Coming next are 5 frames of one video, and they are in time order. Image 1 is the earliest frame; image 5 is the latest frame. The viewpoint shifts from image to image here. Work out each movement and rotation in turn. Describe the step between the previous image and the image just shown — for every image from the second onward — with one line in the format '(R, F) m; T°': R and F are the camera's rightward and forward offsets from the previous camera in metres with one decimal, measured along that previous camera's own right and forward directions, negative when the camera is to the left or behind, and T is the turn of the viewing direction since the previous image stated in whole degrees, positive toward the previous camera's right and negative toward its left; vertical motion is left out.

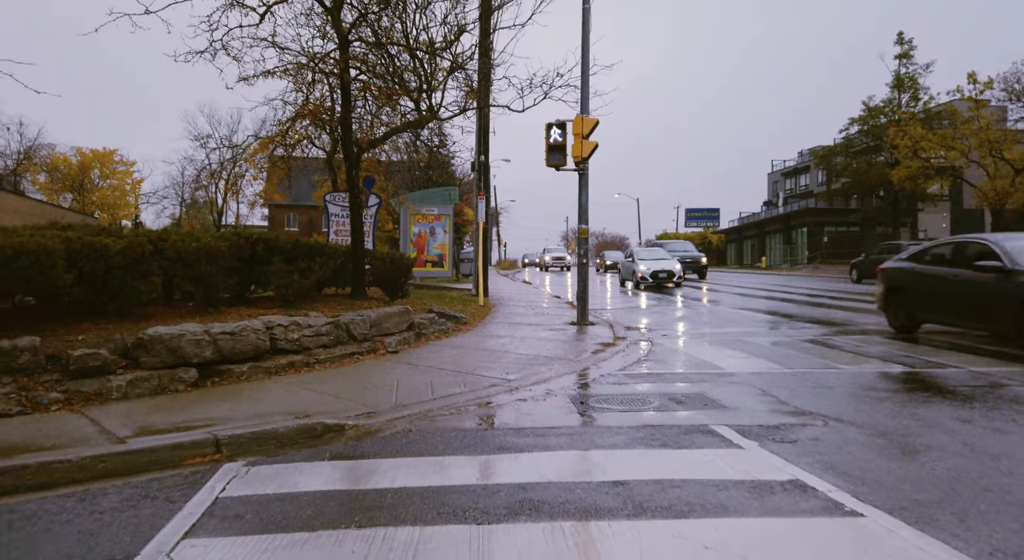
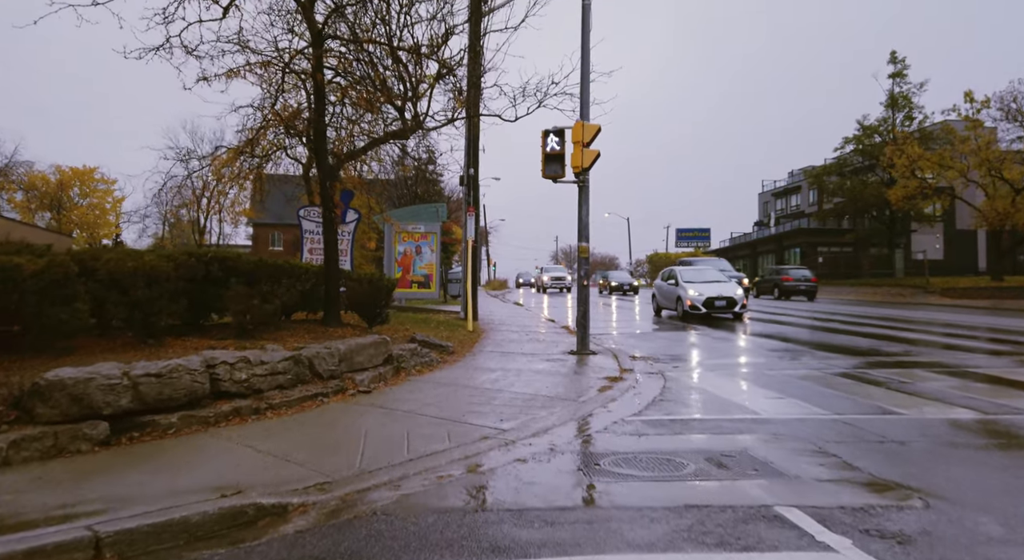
(-0.1, +1.3) m; +1°
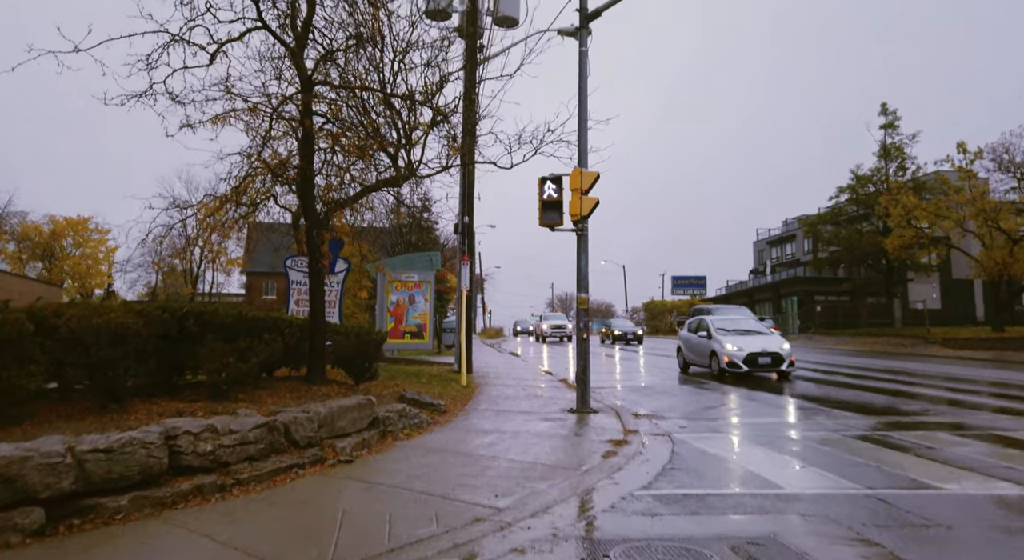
(0.0, +0.5) m; 0°
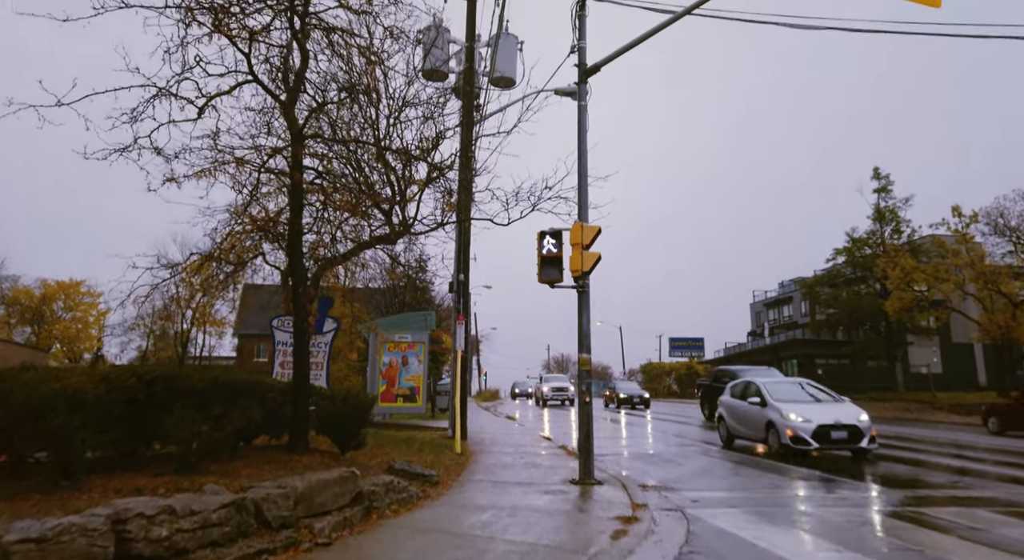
(0.0, +0.5) m; 0°
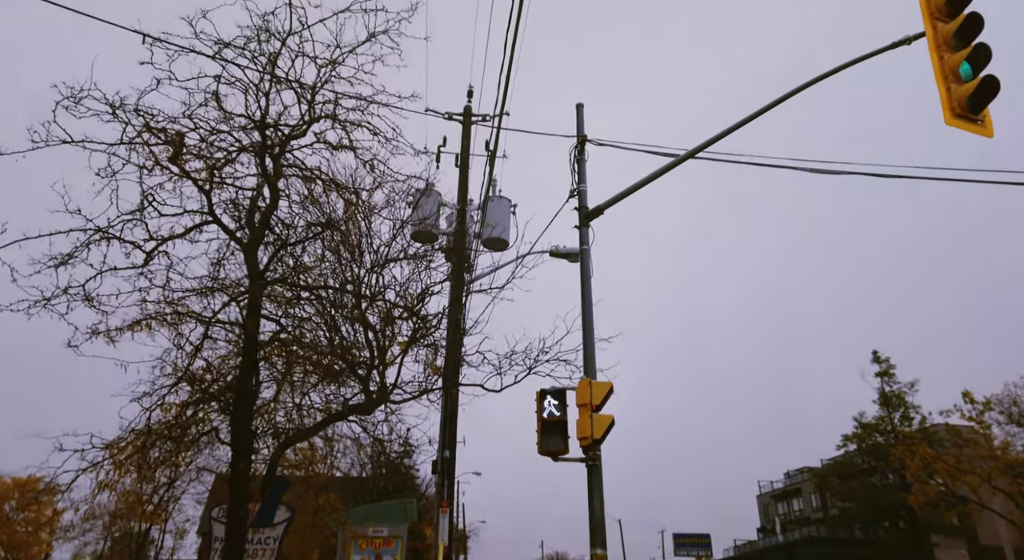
(0.0, +1.4) m; +1°
